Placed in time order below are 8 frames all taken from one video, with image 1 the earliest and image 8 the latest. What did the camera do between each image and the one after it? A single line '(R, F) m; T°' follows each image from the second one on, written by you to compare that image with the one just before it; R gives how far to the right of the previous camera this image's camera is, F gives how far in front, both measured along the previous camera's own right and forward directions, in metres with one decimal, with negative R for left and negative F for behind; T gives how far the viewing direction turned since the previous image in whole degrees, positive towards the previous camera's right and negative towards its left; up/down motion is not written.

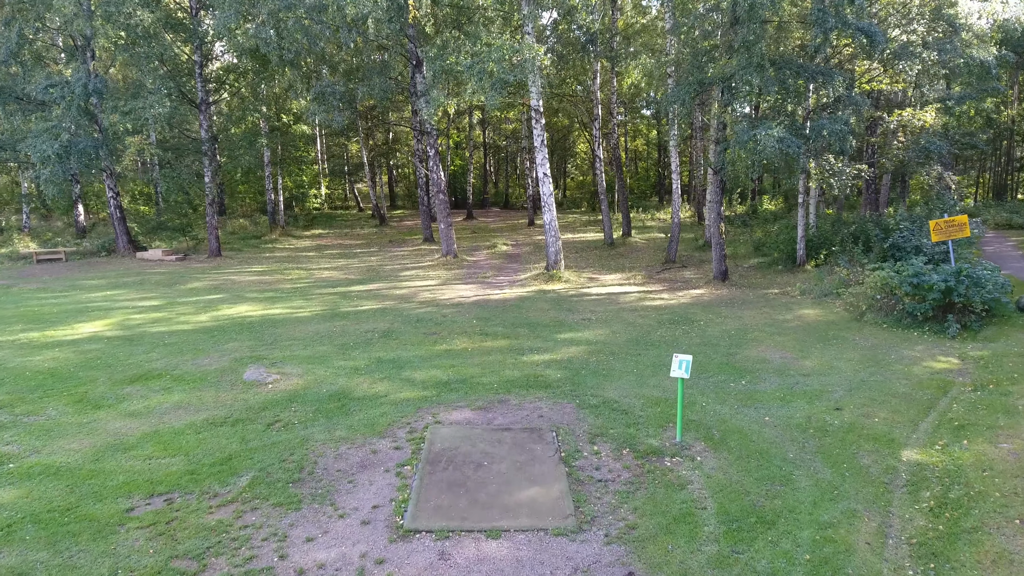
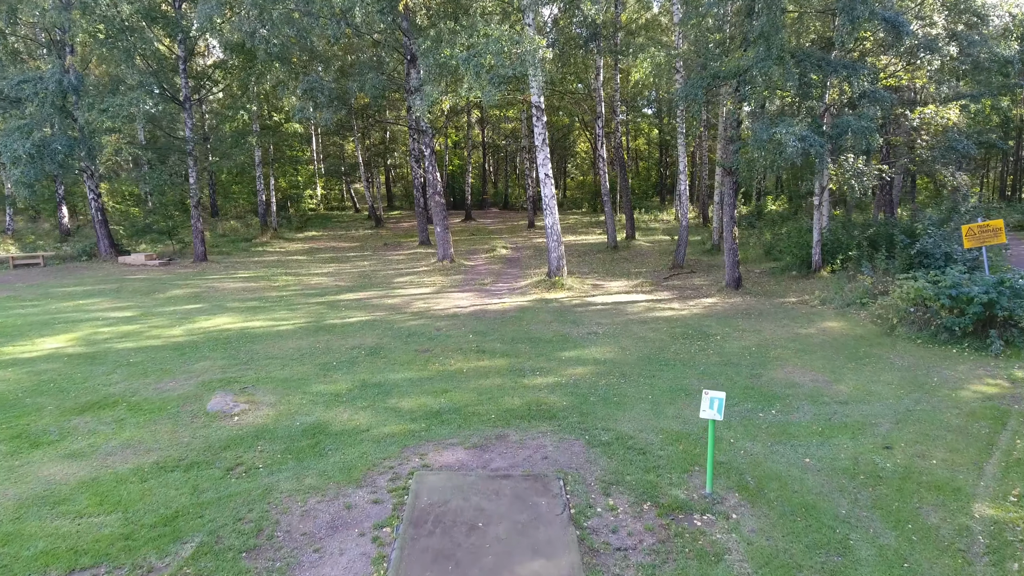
(0.0, +0.9) m; 0°
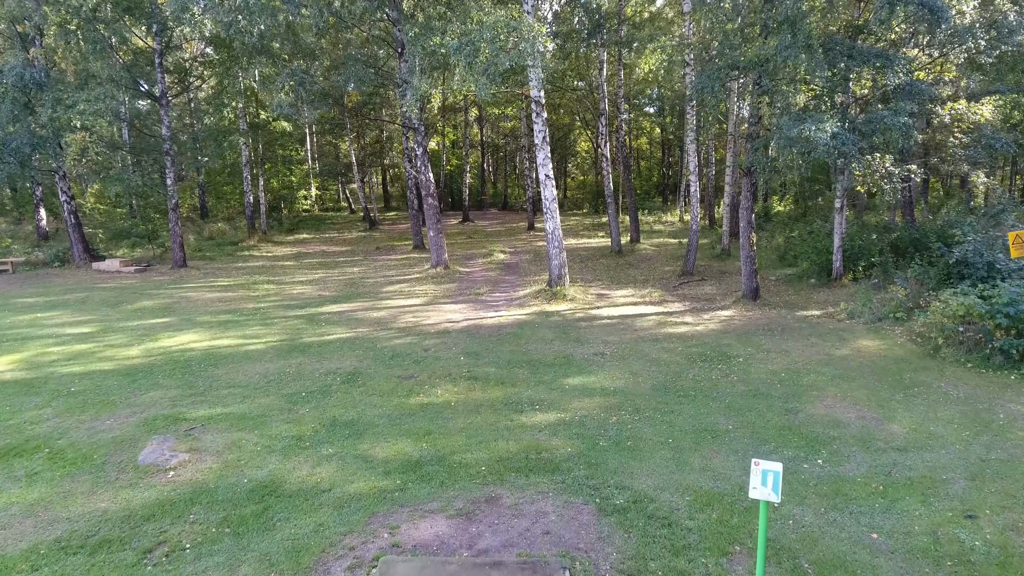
(+0.1, +1.1) m; 0°
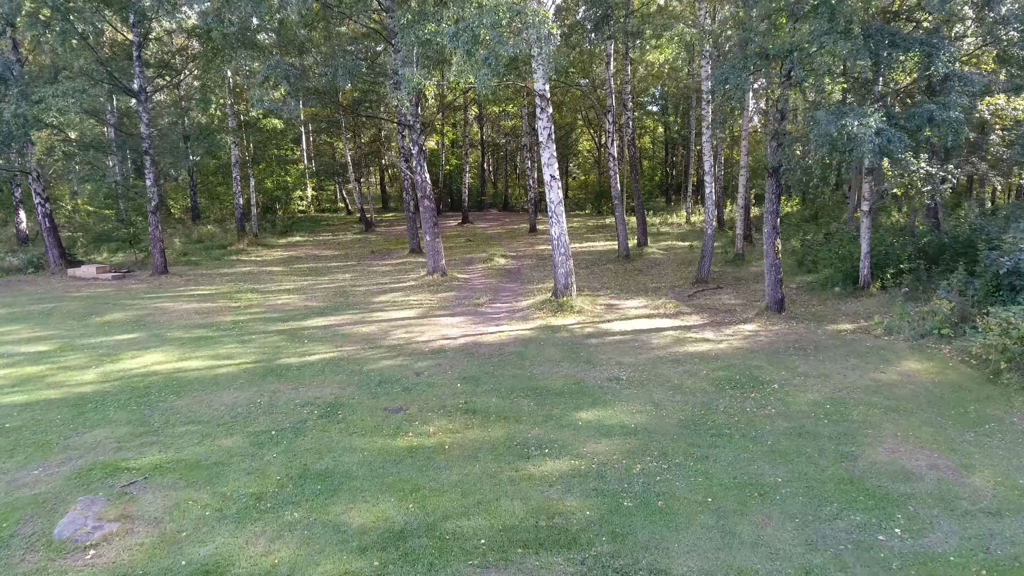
(0.0, +1.0) m; 0°
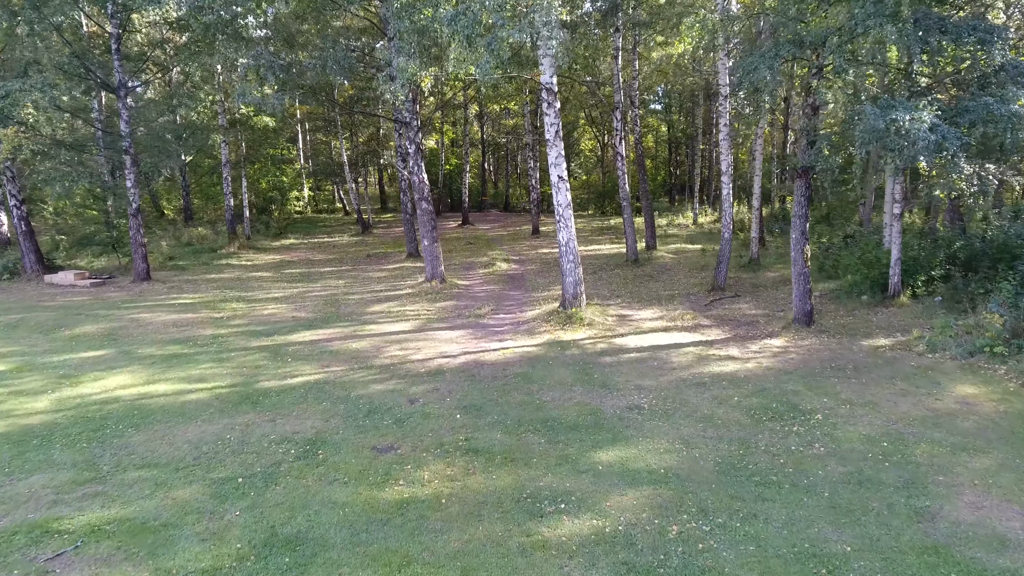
(-0.1, +0.9) m; 0°
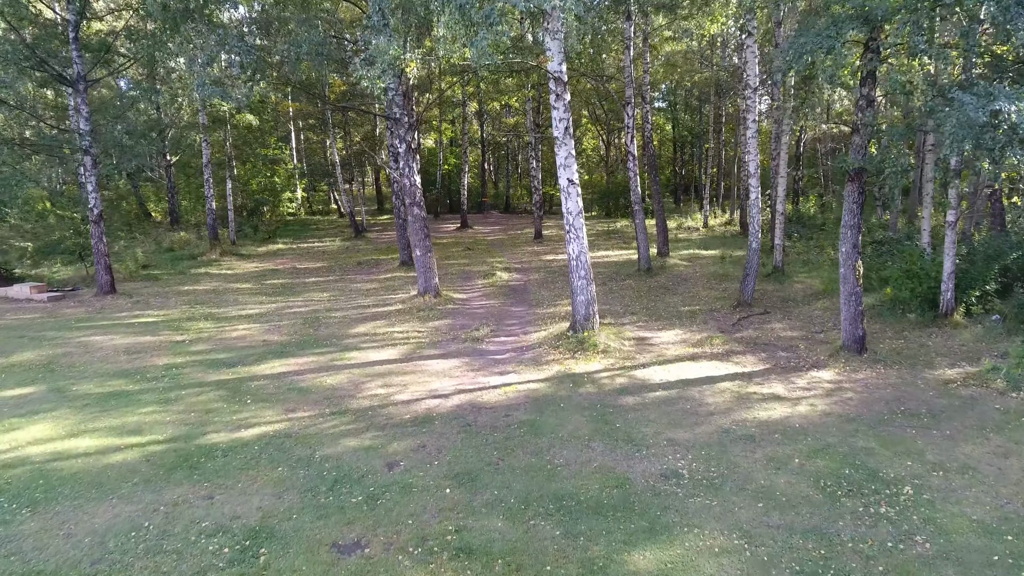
(0.0, +1.4) m; 0°
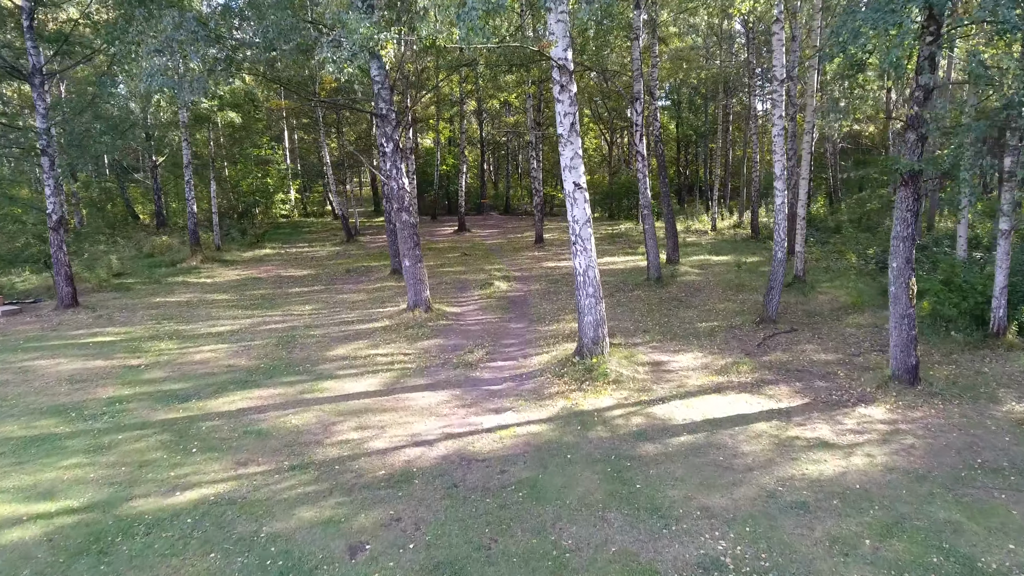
(0.0, +1.2) m; 0°
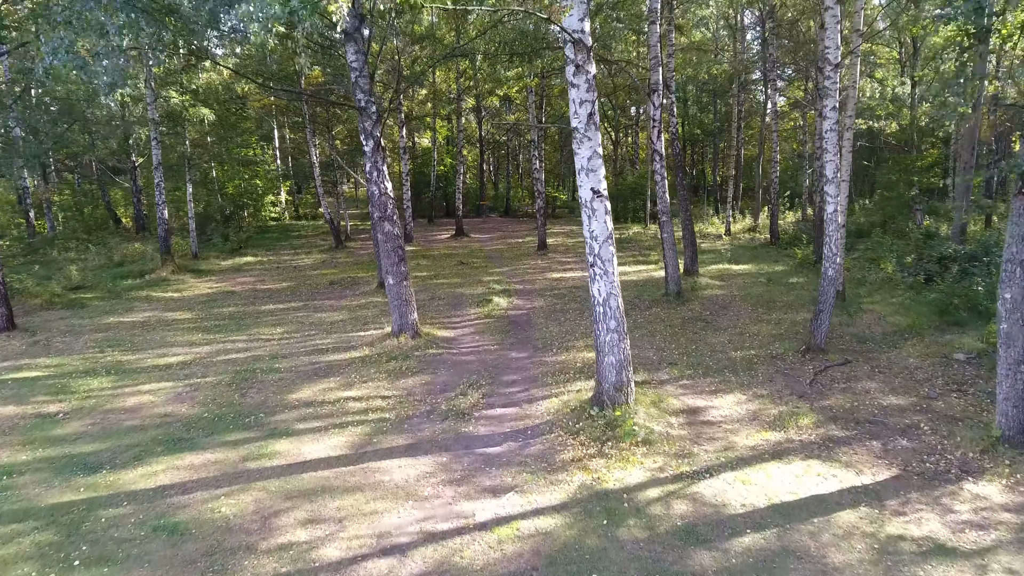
(0.0, +1.7) m; 0°
